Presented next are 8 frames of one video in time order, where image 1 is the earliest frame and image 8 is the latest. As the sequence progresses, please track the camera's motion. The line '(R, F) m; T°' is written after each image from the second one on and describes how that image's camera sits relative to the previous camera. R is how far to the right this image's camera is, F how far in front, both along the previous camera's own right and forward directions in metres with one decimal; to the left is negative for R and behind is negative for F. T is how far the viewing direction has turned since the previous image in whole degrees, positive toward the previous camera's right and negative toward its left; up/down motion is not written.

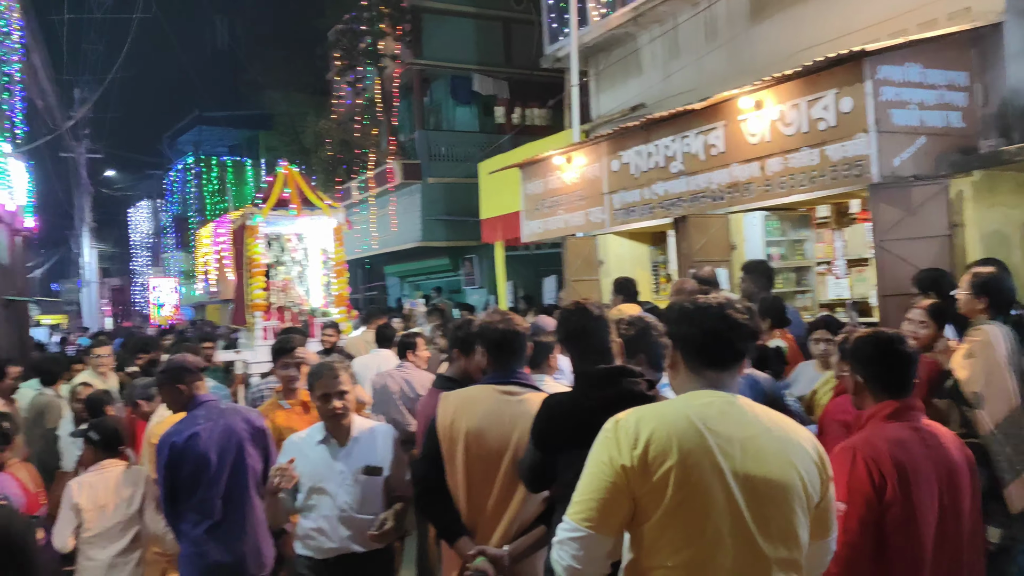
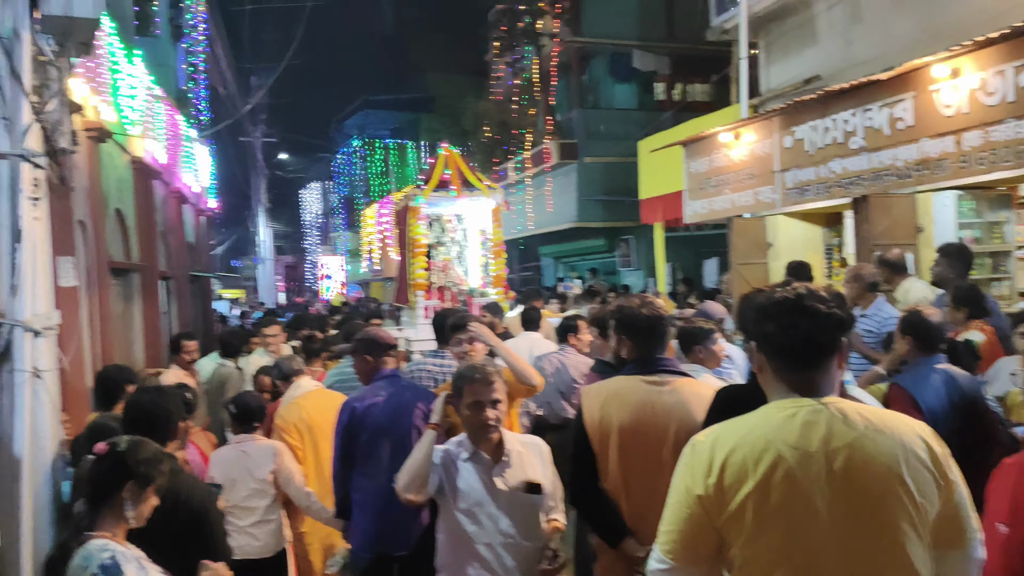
(-0.1, +0.2) m; -10°
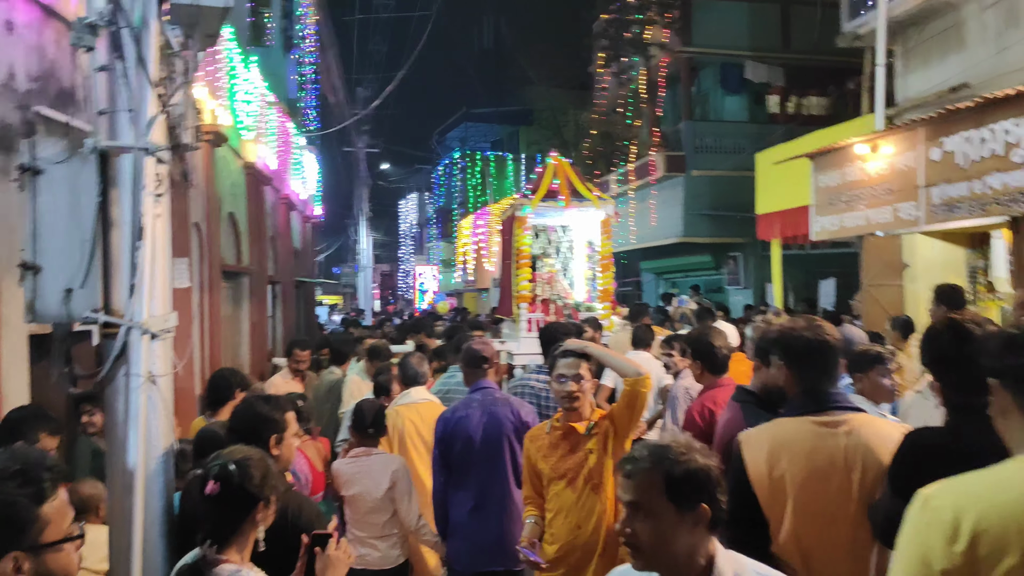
(-0.2, +0.3) m; -6°
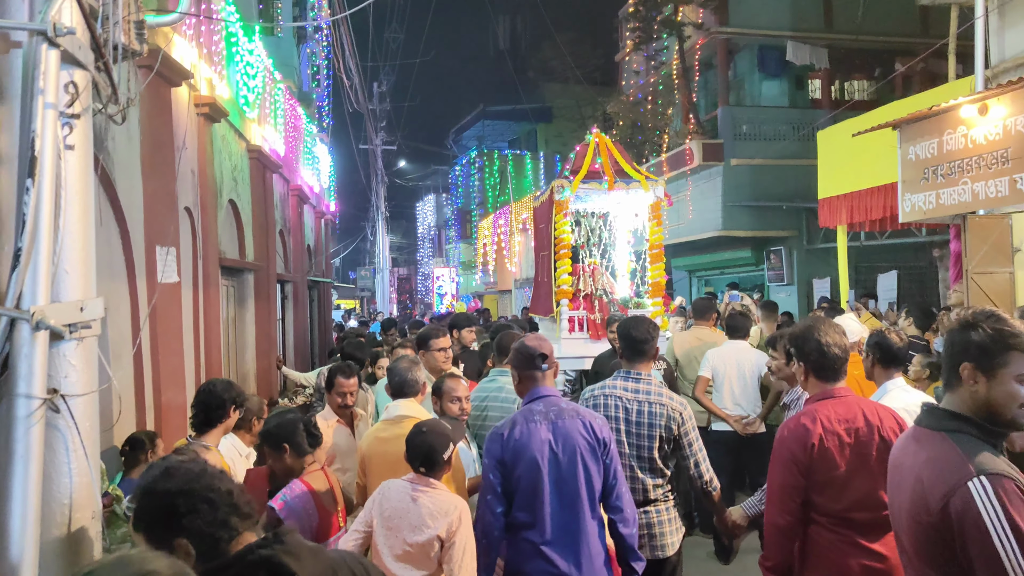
(-0.2, +1.1) m; -1°
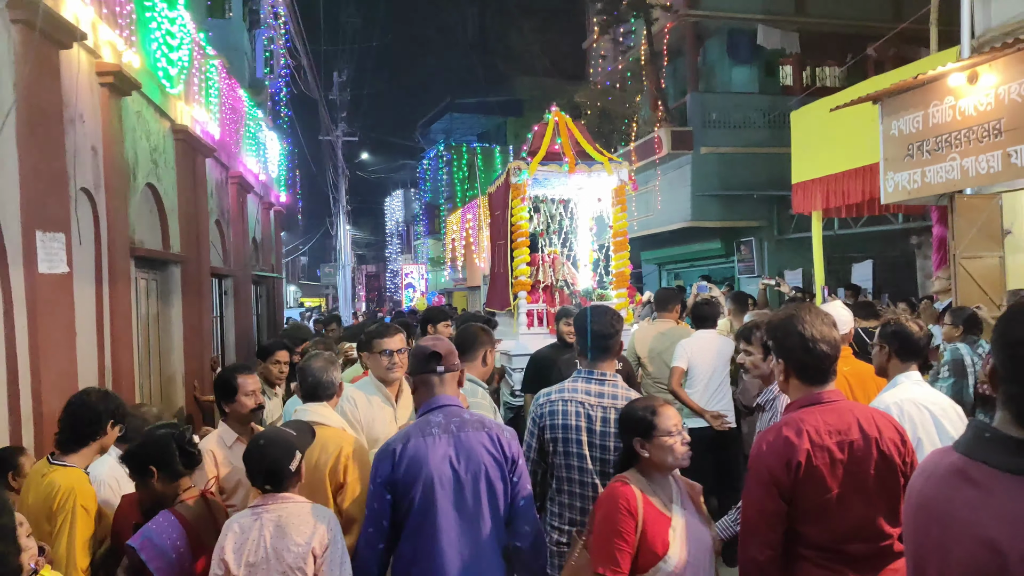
(+0.2, +0.7) m; +2°
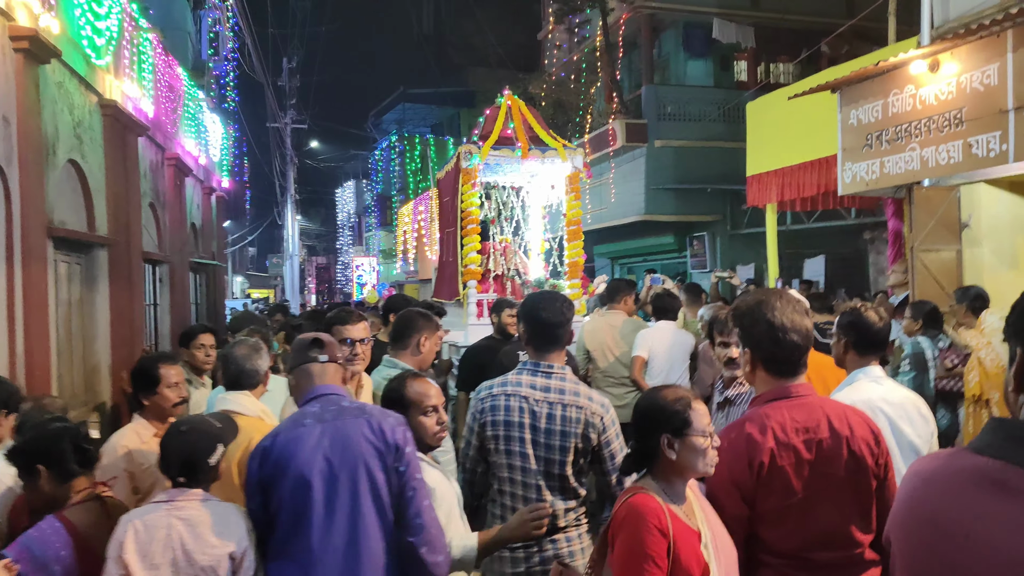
(0.0, +0.3) m; +3°
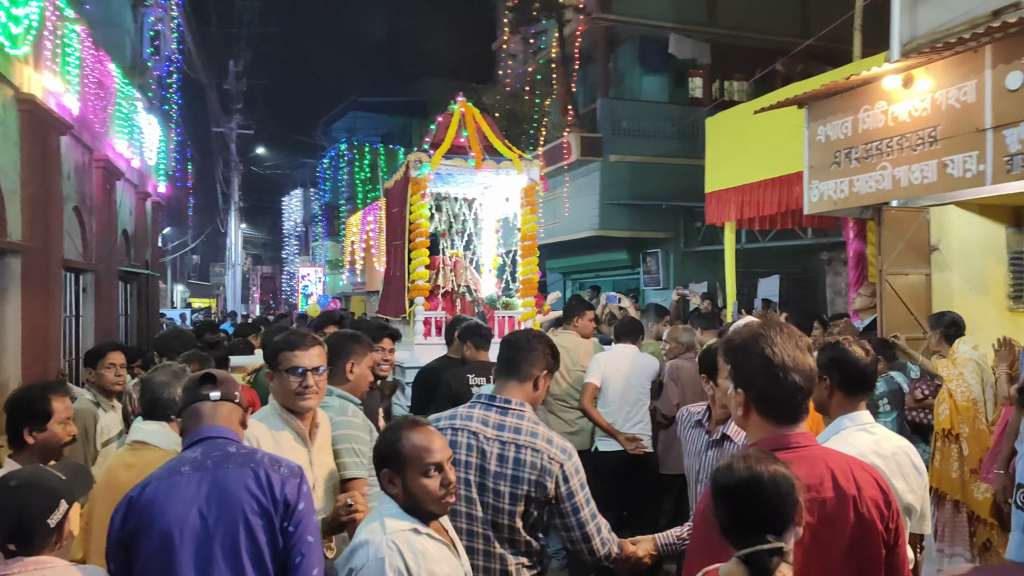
(0.0, +0.4) m; +3°
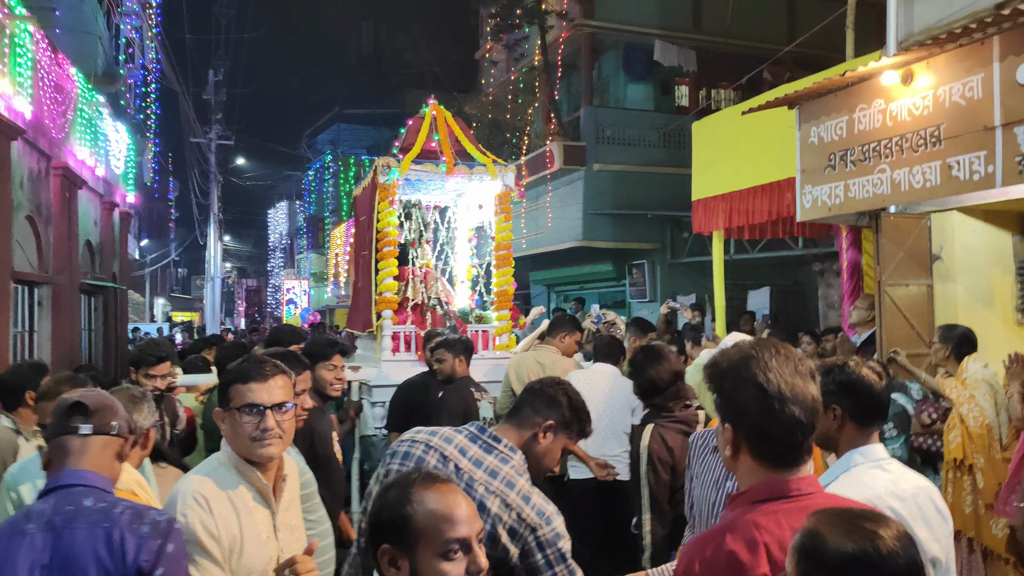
(+0.1, +0.4) m; +1°
